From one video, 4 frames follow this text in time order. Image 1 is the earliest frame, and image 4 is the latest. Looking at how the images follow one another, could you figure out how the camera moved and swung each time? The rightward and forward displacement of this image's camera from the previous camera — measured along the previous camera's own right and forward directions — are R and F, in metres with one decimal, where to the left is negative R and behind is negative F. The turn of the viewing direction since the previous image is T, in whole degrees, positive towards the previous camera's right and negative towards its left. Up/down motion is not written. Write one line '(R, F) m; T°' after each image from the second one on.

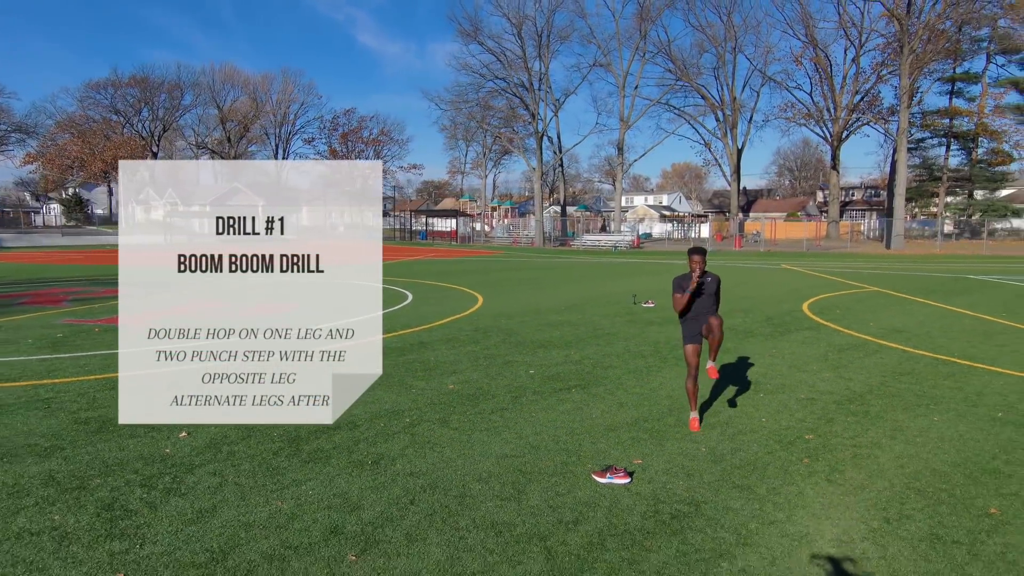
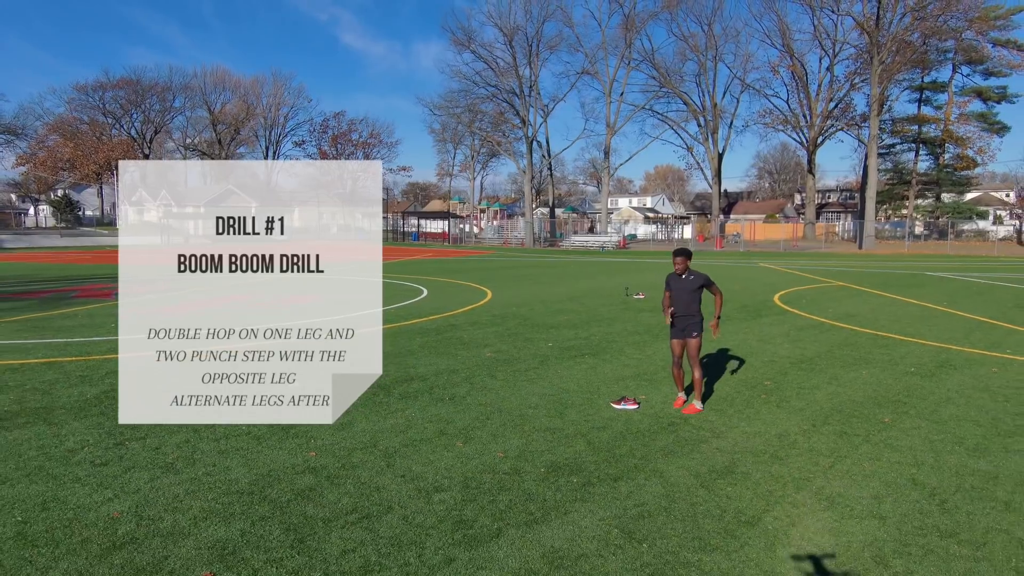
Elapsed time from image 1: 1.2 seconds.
(-0.6, -1.8) m; +1°
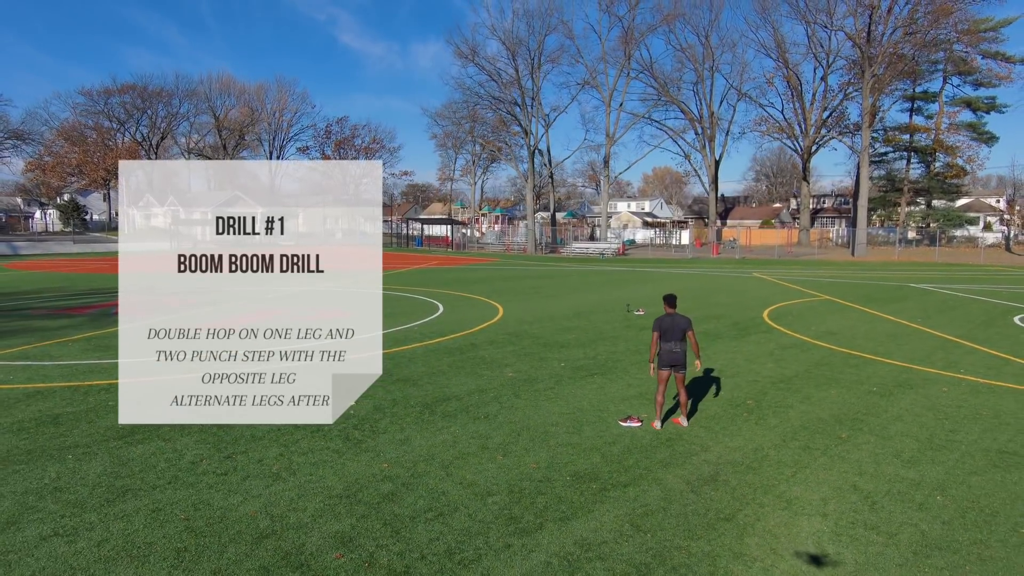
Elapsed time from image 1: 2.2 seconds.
(-0.3, -1.3) m; 0°
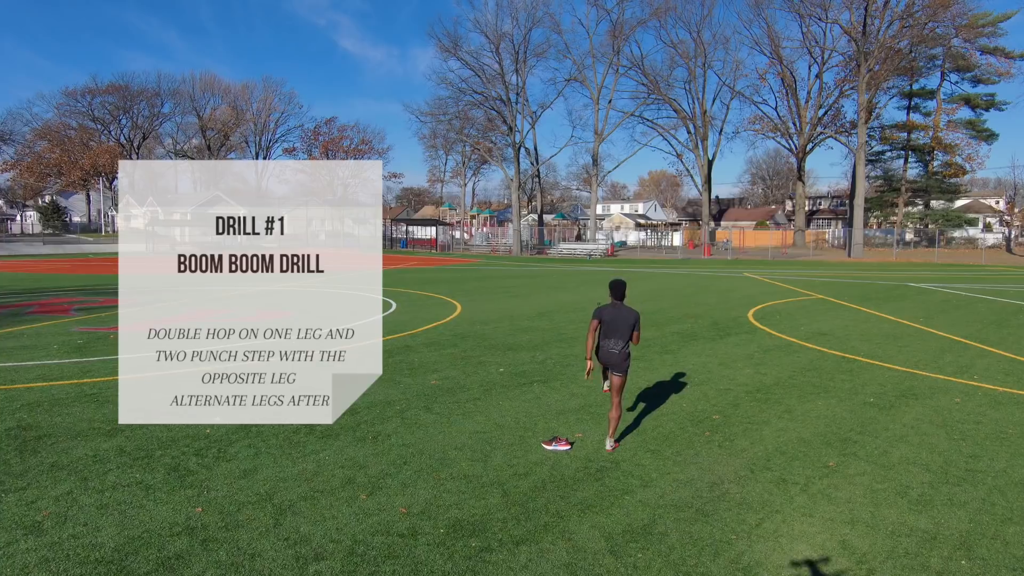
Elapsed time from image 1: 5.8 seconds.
(+1.0, +1.7) m; 0°
